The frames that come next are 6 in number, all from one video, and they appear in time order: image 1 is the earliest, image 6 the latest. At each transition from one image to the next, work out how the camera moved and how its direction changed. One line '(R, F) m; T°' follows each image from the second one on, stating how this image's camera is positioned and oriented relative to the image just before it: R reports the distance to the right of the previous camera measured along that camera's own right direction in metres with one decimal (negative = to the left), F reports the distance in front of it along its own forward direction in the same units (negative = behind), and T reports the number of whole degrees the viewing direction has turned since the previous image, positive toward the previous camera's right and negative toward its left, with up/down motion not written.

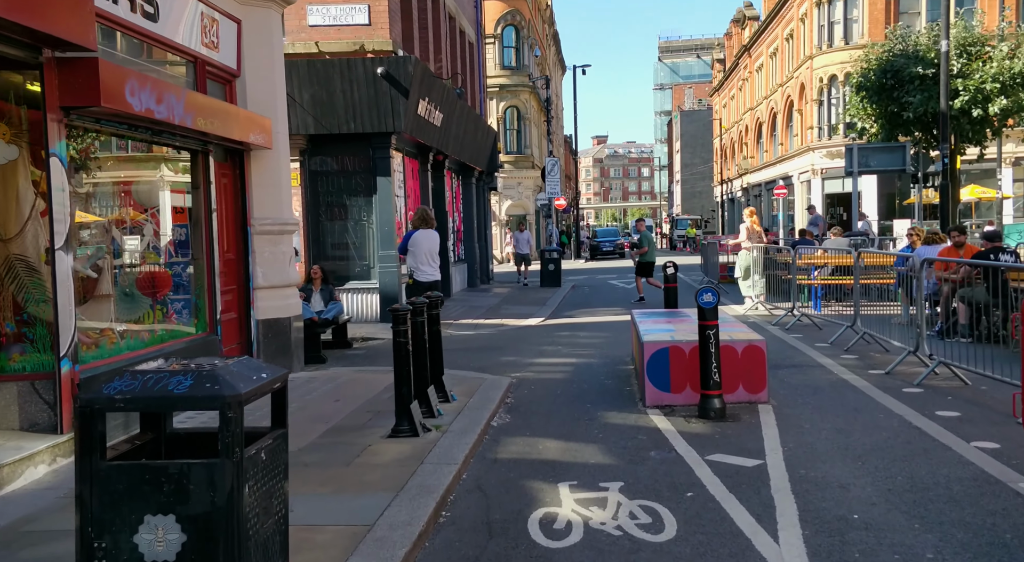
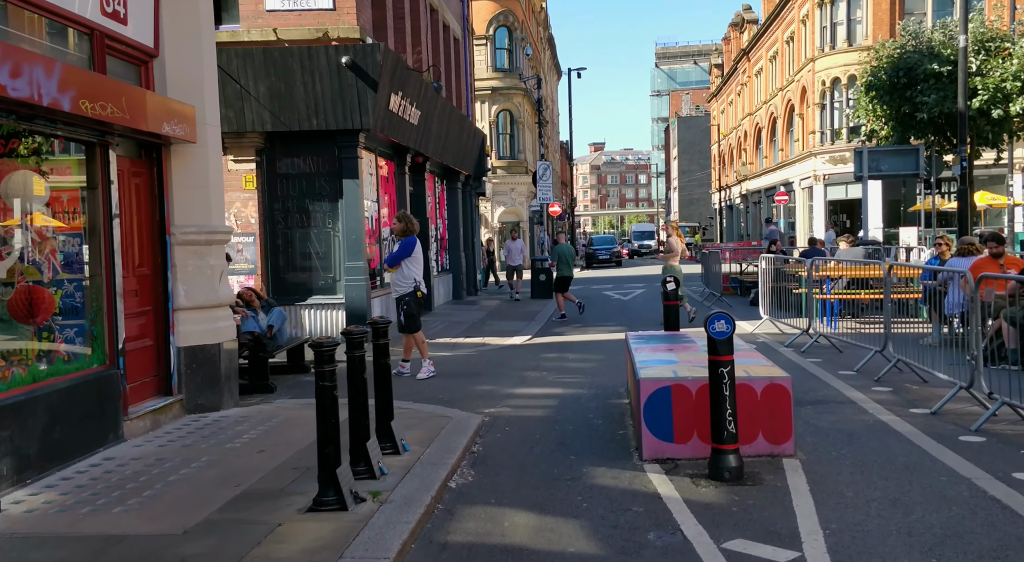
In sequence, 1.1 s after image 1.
(+0.2, +1.5) m; 0°
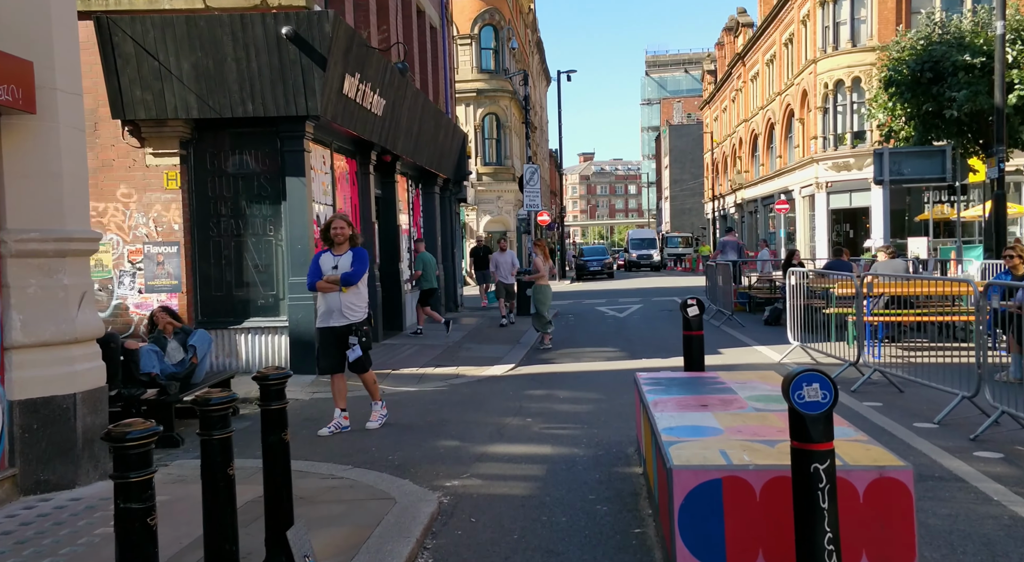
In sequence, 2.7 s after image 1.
(+0.1, +2.3) m; +1°
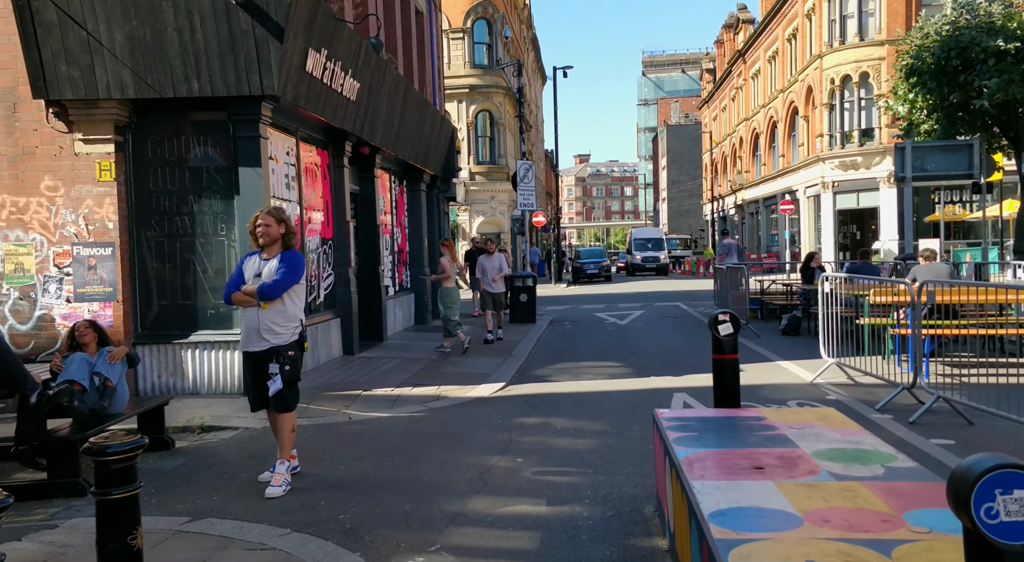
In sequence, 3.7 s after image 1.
(+0.1, +1.5) m; 0°
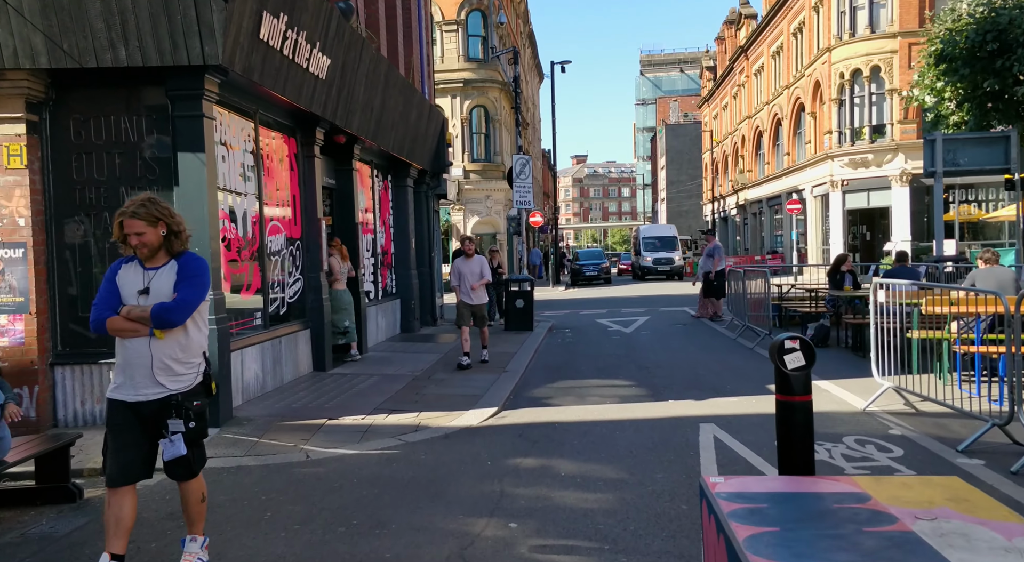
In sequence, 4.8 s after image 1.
(0.0, +1.6) m; 0°
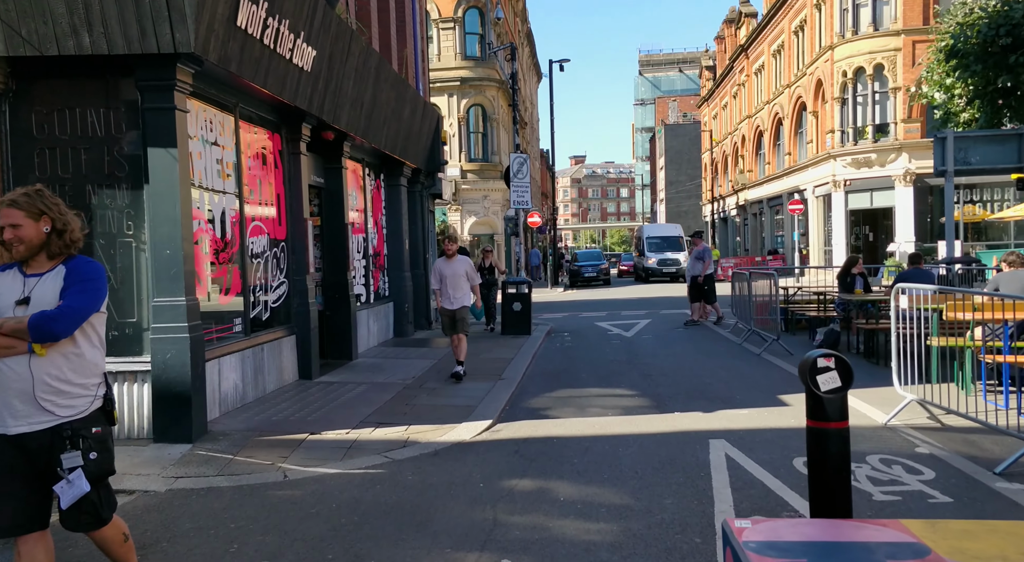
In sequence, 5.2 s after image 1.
(0.0, +0.6) m; 0°
